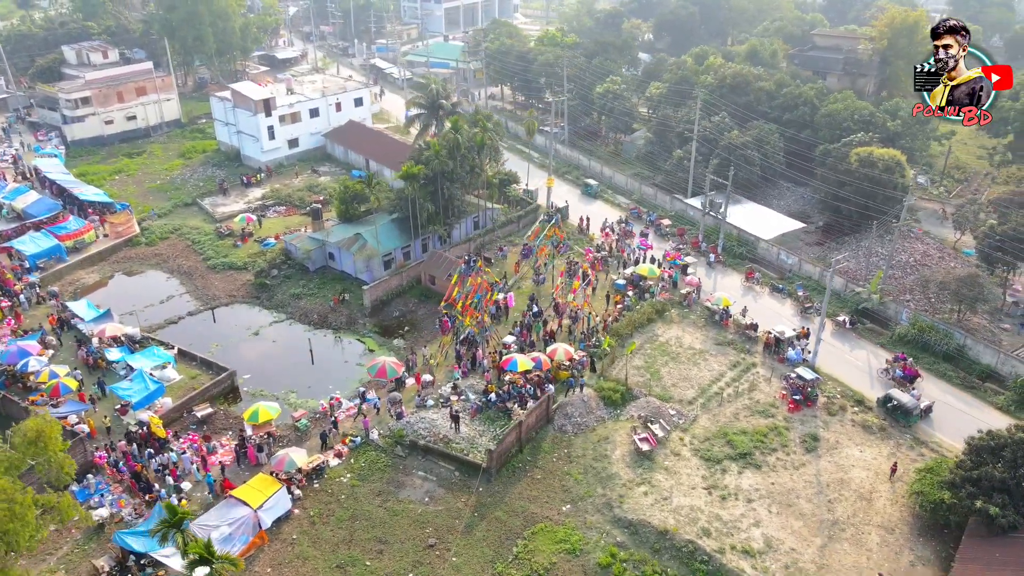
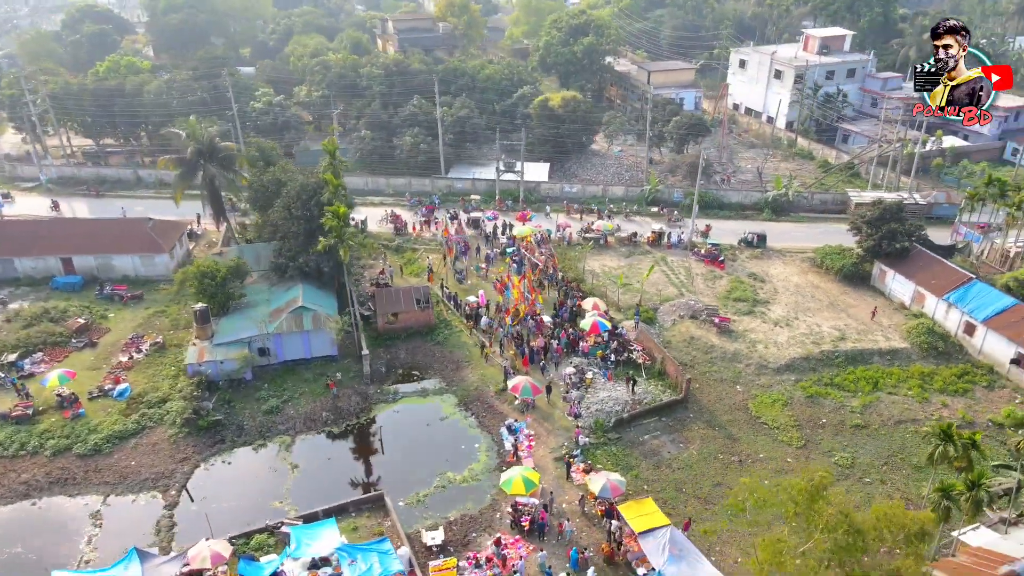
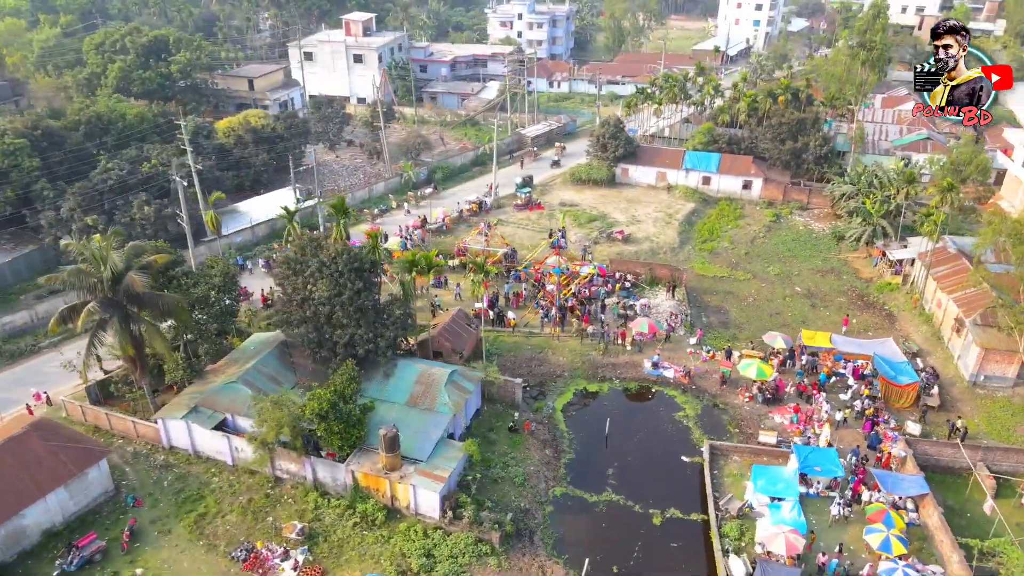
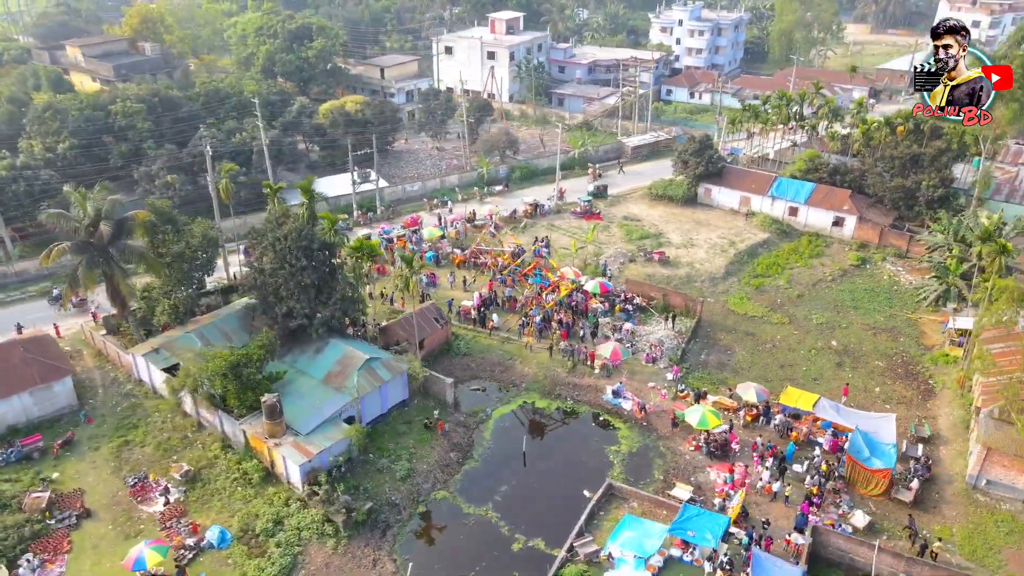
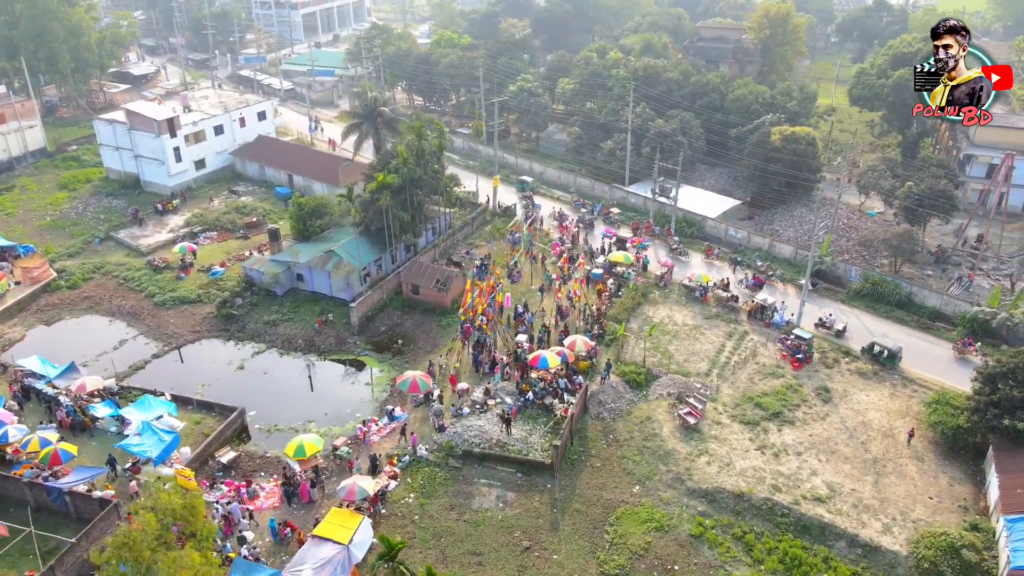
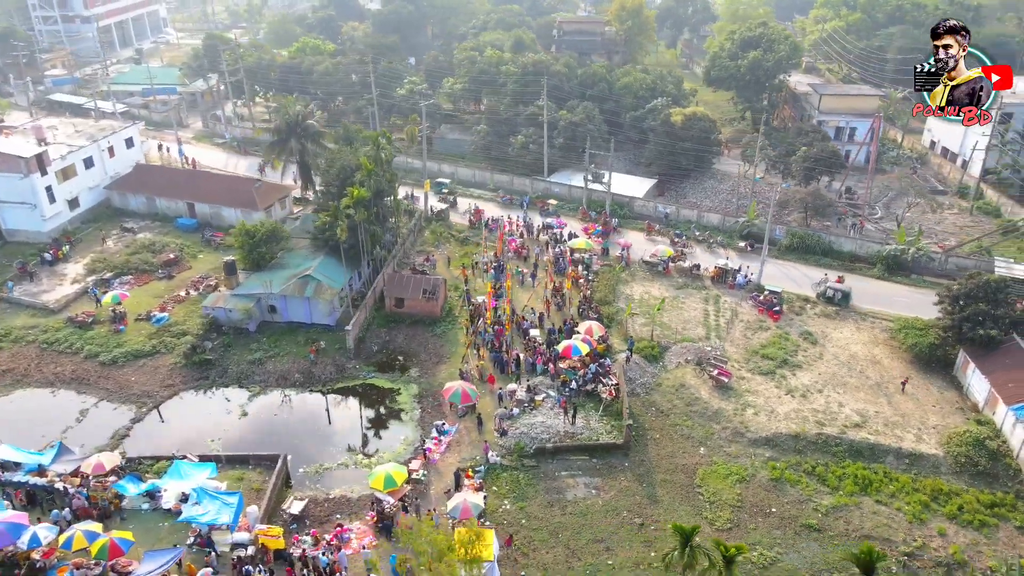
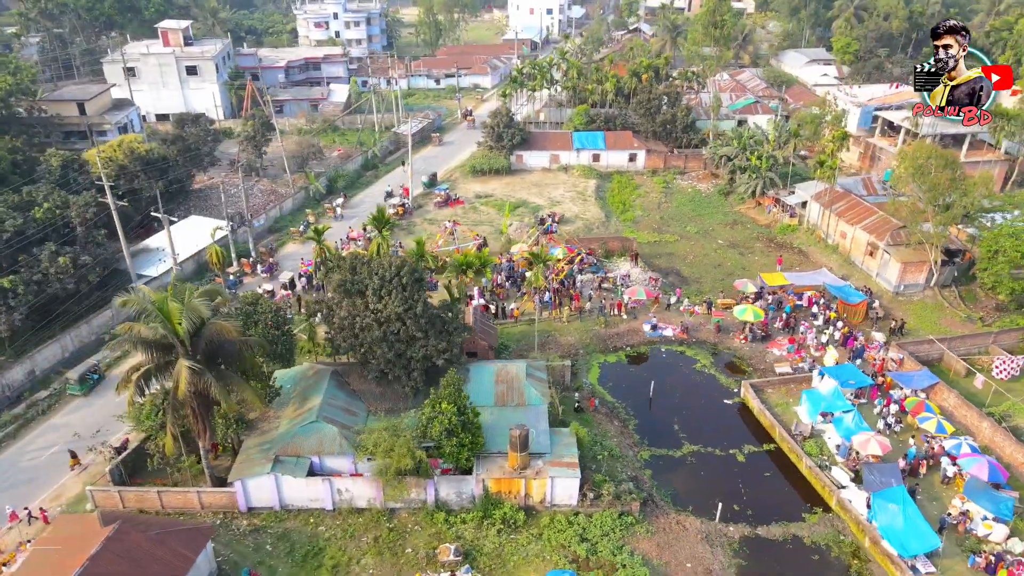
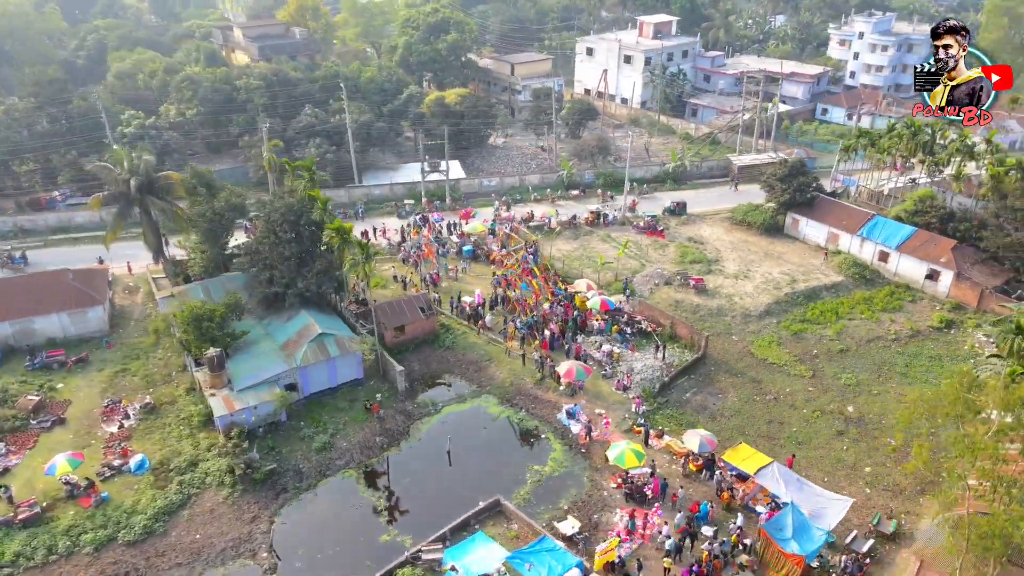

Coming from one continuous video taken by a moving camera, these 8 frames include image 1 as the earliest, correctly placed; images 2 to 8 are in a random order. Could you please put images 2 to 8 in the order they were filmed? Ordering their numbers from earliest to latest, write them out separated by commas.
5, 6, 2, 8, 4, 3, 7
